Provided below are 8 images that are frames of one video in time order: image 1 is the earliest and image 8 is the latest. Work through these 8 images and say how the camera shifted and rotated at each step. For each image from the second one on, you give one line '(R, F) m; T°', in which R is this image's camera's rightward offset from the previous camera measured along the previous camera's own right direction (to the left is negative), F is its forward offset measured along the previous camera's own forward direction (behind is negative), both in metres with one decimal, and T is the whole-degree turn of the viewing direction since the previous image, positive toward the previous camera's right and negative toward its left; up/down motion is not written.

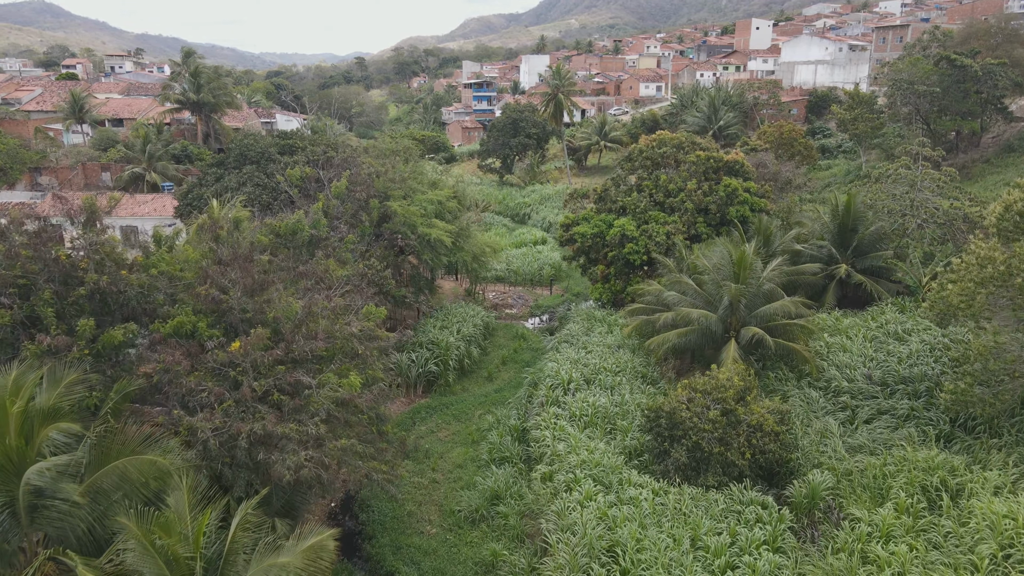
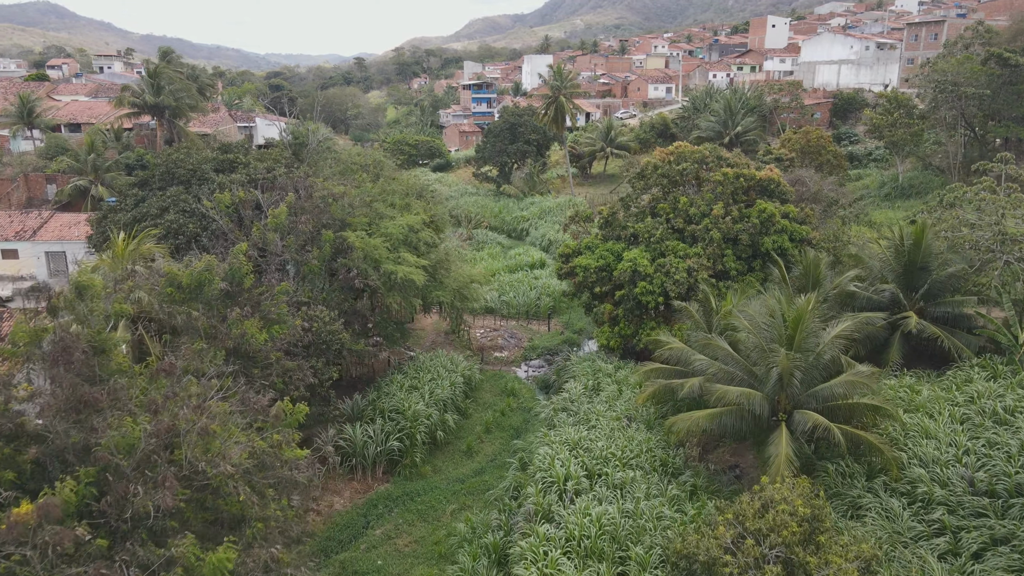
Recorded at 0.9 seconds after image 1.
(+0.4, +3.3) m; 0°
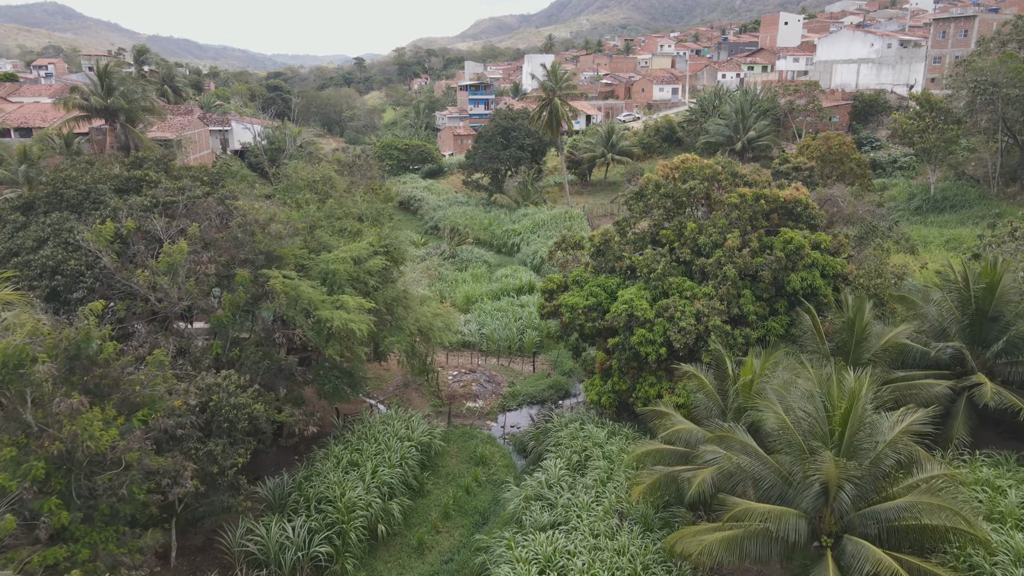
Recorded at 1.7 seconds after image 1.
(+0.6, +2.8) m; 0°
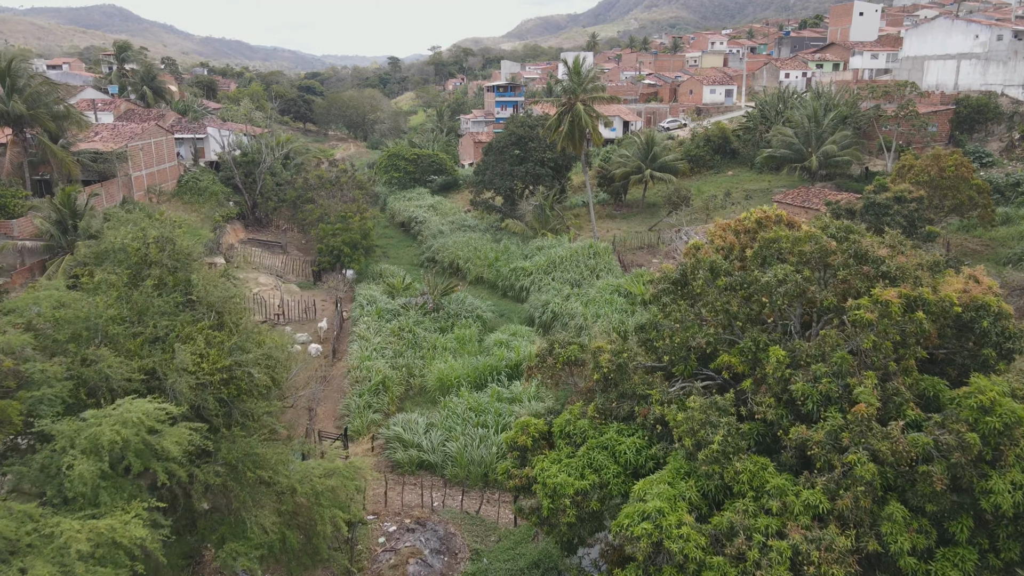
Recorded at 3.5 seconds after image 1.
(+1.1, +6.1) m; -3°
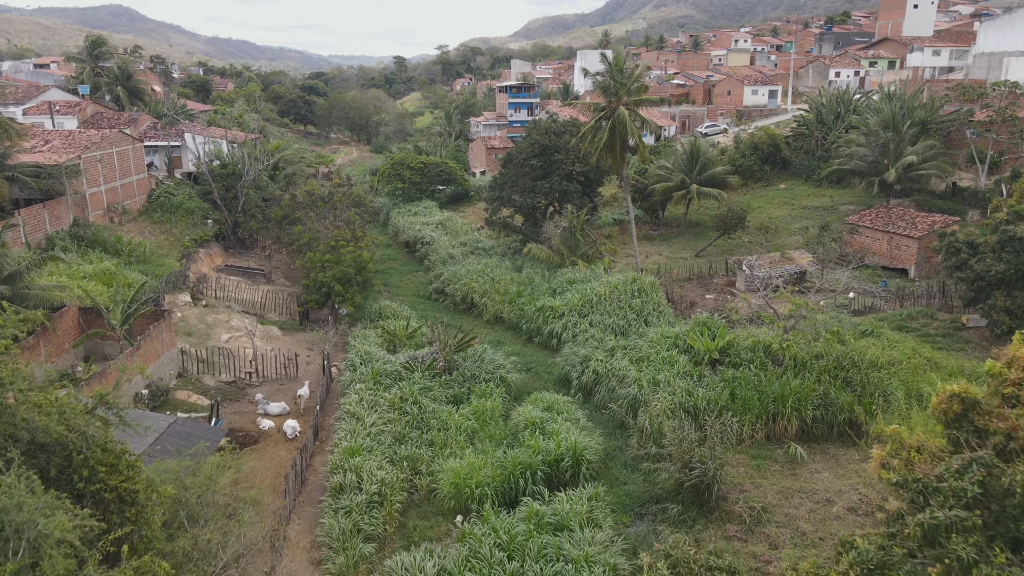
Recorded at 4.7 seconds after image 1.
(-0.6, +4.2) m; 0°
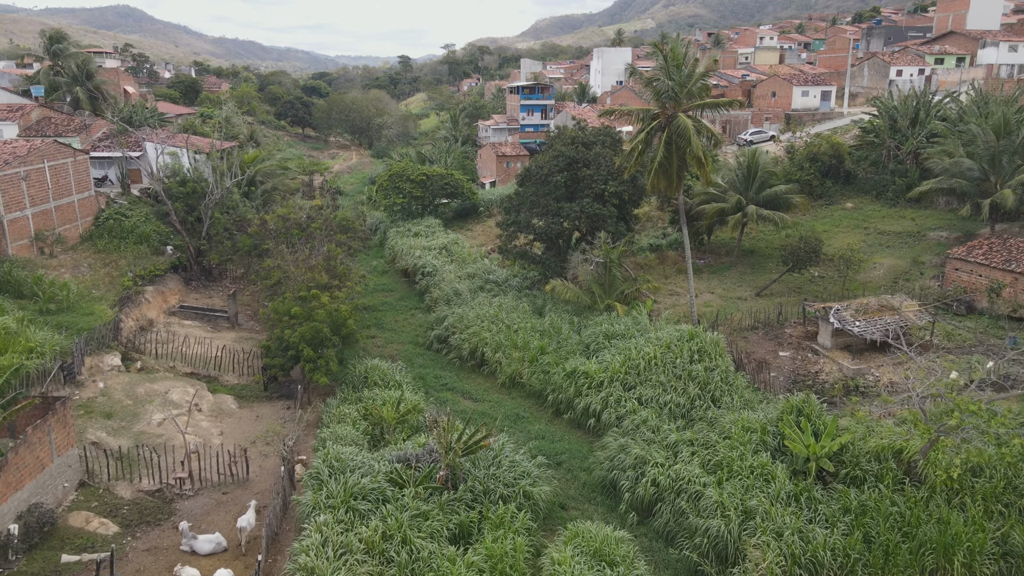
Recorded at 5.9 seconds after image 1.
(-0.3, +4.4) m; -1°
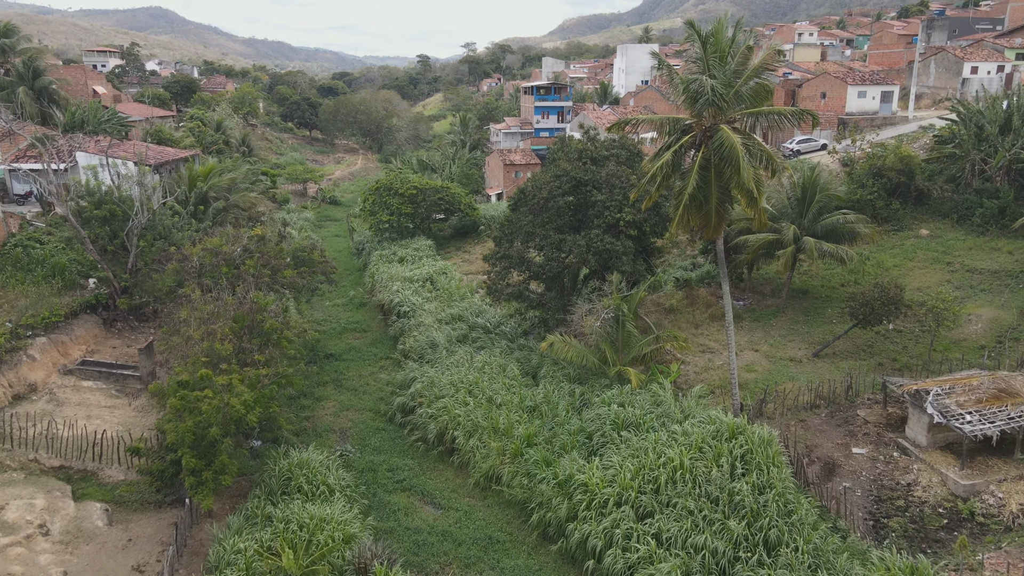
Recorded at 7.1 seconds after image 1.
(+0.8, +4.2) m; -2°
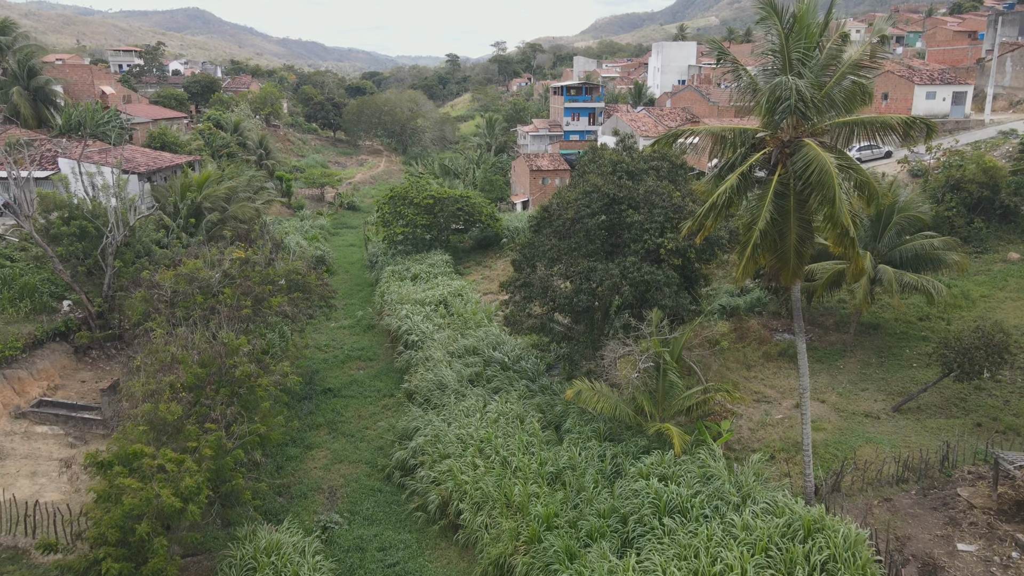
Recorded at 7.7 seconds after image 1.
(+0.1, +2.3) m; -2°
